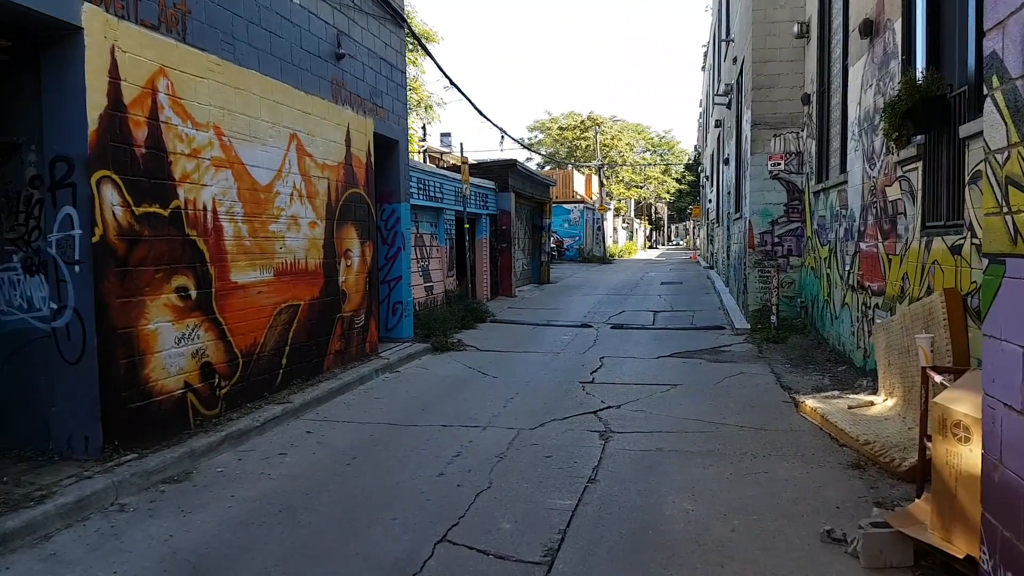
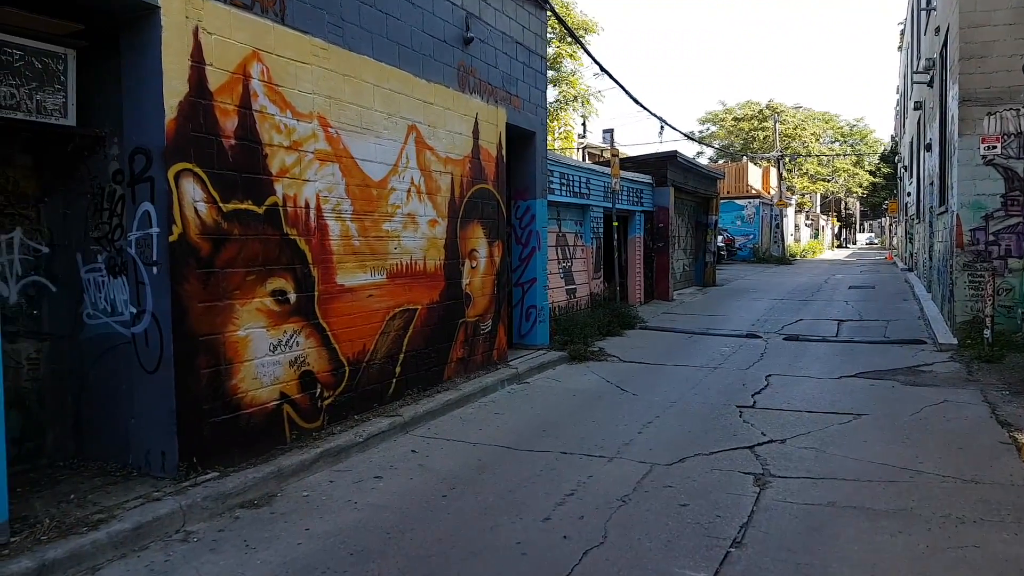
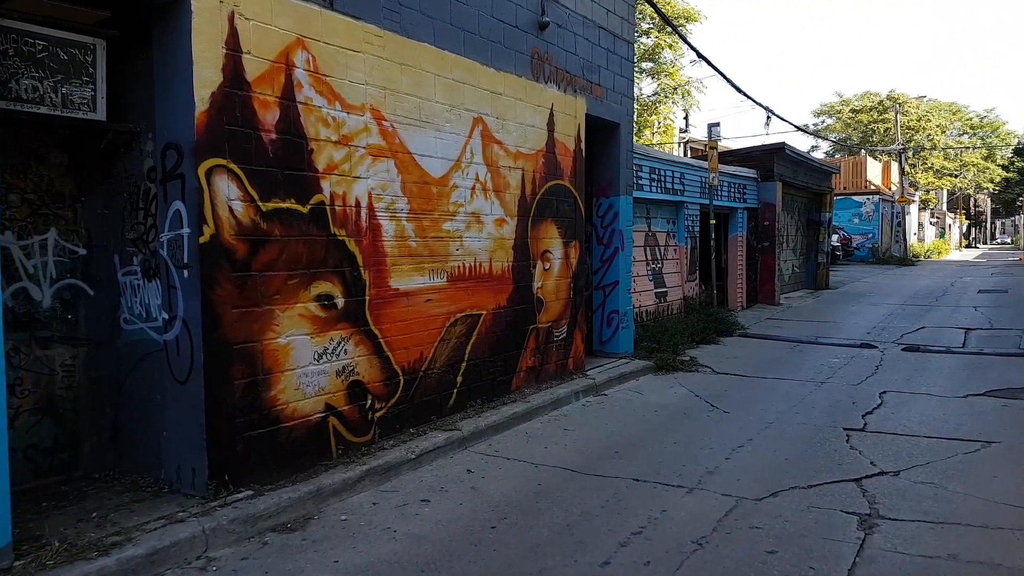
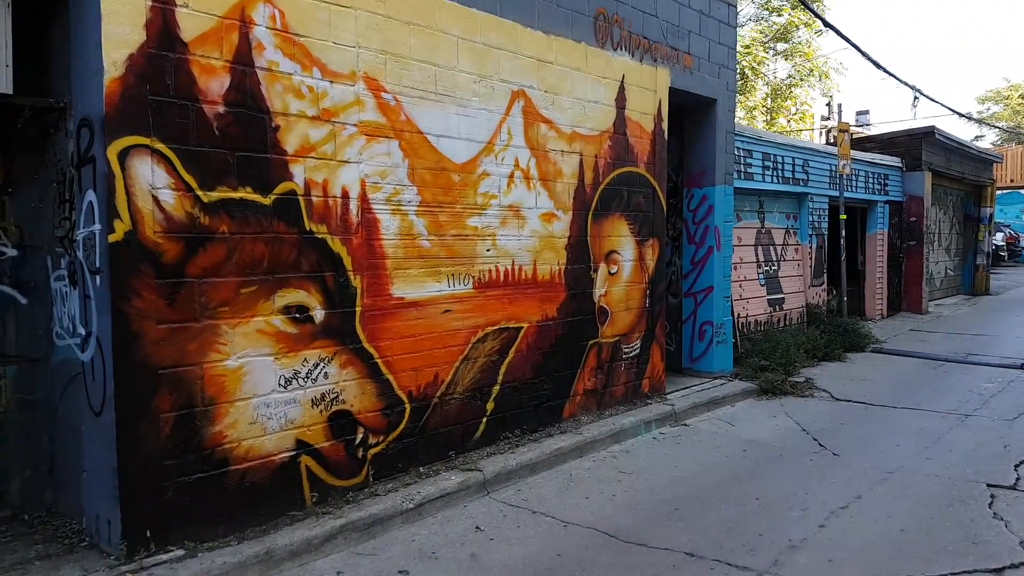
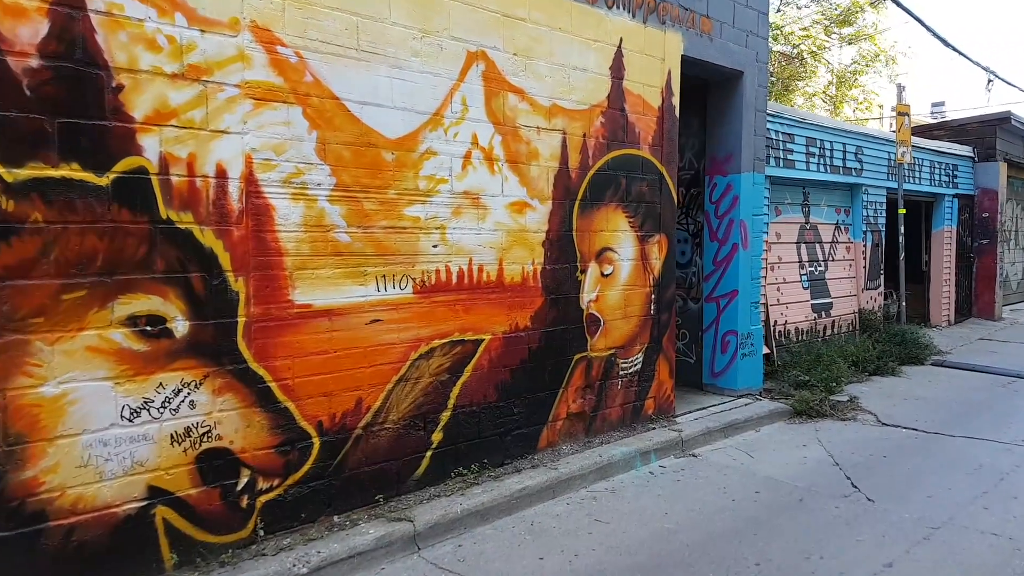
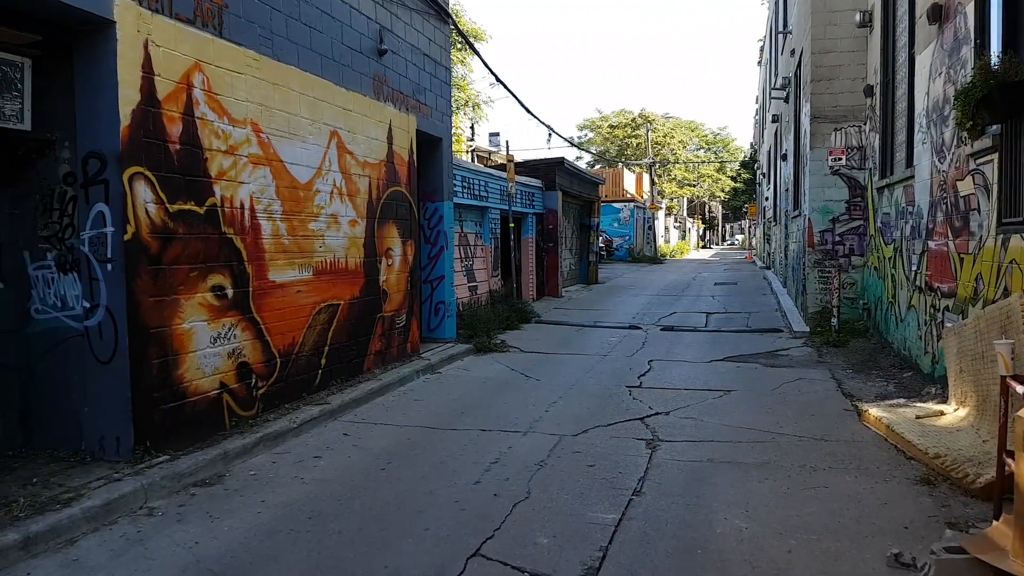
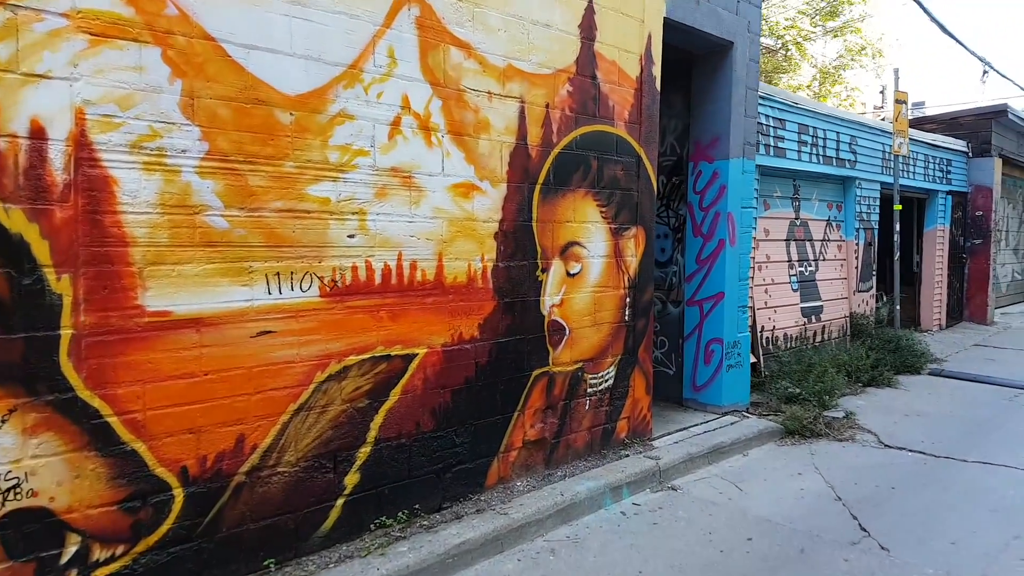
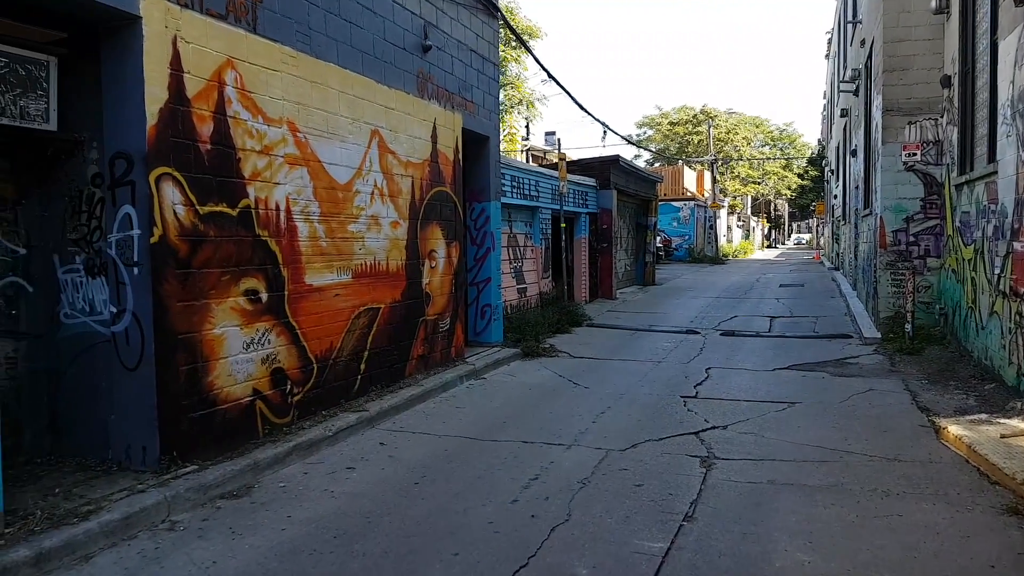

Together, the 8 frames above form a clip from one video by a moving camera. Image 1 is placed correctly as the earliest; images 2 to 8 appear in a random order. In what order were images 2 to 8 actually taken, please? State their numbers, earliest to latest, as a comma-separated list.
6, 8, 2, 3, 4, 5, 7
